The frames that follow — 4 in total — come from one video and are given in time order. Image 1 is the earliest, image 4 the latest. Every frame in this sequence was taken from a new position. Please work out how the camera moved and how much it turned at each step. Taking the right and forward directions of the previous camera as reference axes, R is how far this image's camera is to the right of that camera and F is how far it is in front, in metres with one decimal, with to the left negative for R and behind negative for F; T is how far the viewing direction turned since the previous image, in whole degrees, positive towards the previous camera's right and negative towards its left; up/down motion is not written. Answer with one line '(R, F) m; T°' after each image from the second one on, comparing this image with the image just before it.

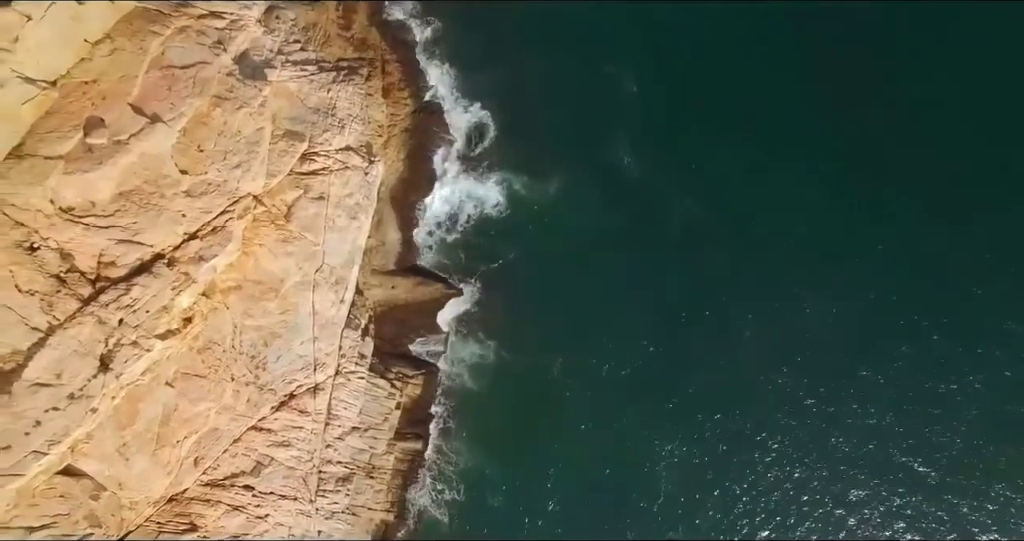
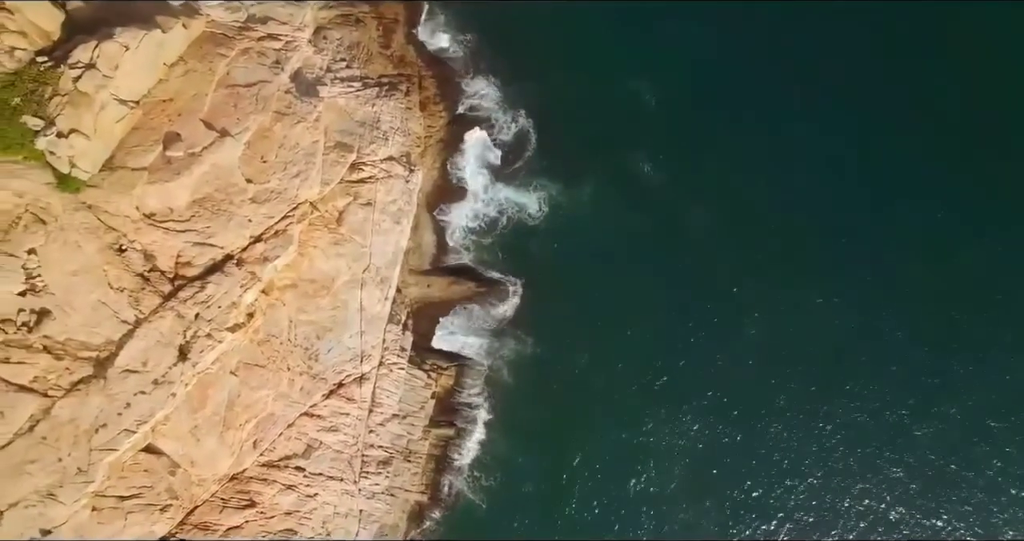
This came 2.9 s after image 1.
(-1.2, -2.6) m; 0°
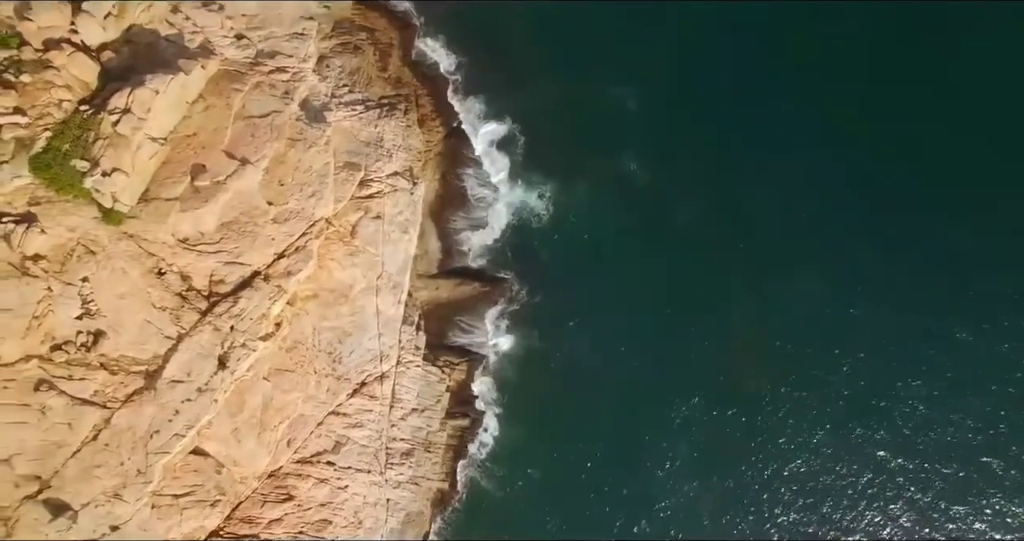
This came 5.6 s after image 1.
(0.0, -2.6) m; 0°
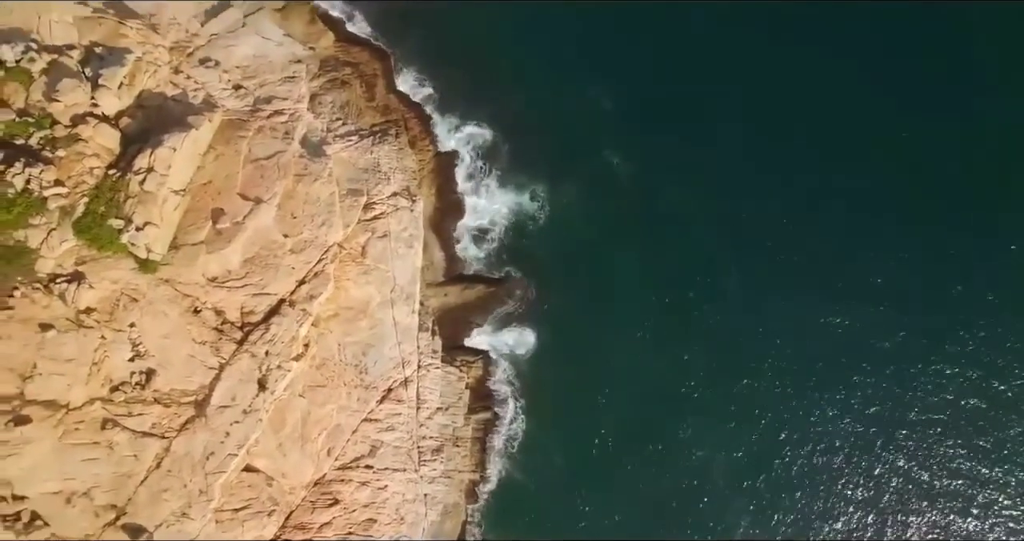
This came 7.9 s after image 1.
(+0.1, -2.7) m; 0°
